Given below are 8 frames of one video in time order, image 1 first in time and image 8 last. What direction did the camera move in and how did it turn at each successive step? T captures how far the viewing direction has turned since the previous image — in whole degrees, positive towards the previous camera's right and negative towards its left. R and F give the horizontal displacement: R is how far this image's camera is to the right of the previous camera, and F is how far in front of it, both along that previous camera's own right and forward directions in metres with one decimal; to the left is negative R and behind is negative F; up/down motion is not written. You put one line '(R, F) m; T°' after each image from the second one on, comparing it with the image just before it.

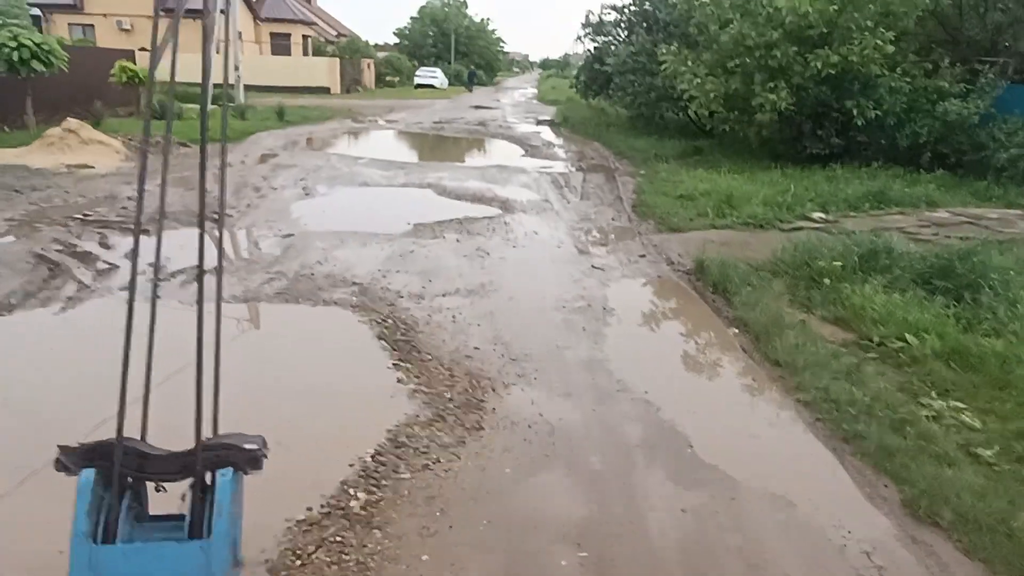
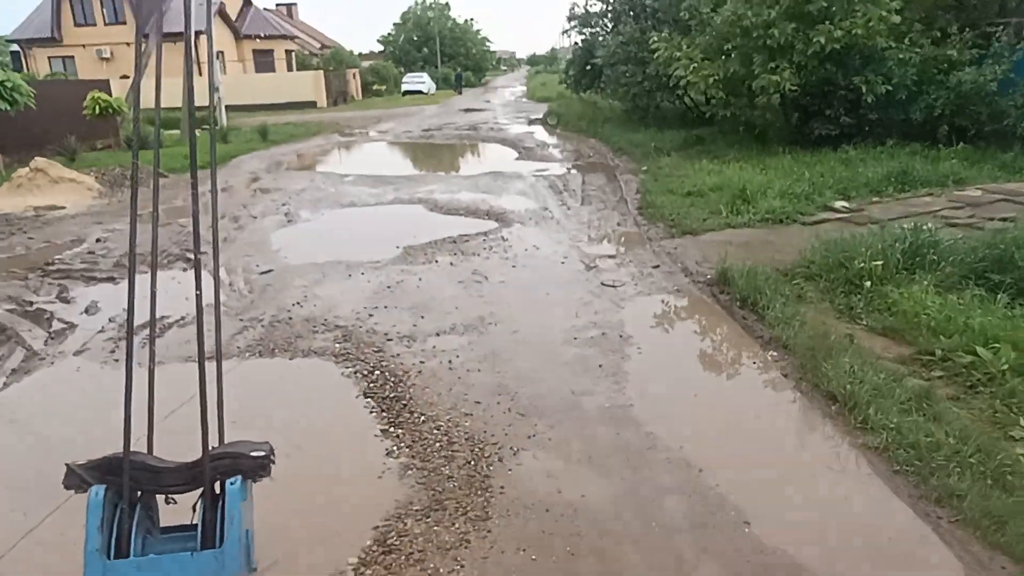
(0.0, +0.7) m; 0°
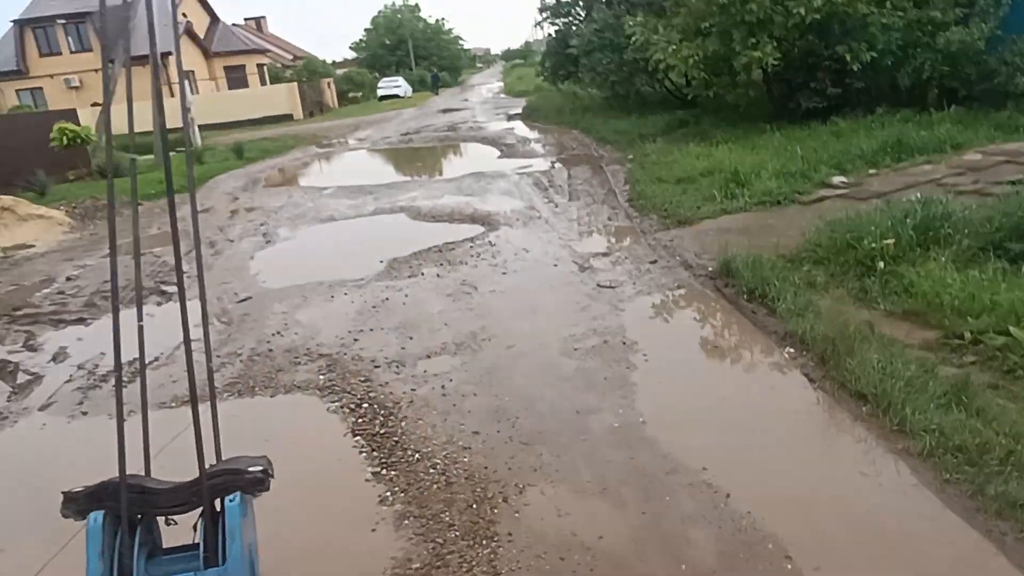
(0.0, +0.4) m; 0°
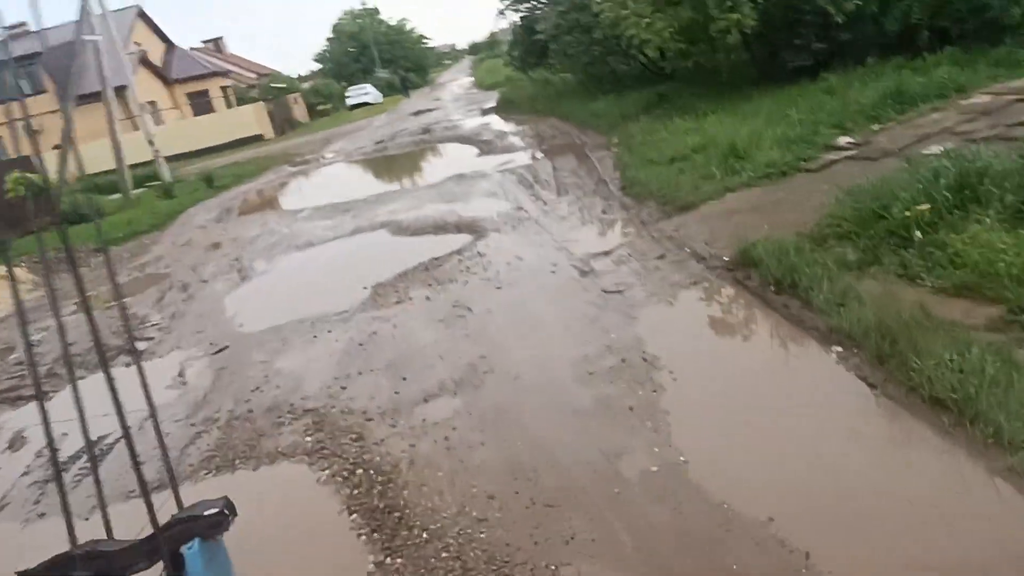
(0.0, +0.6) m; 0°
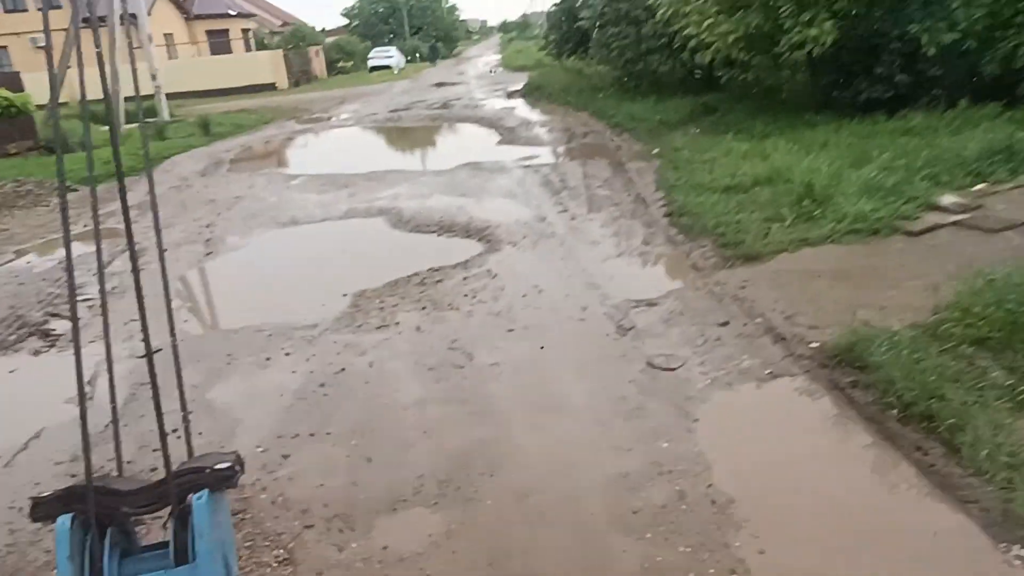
(-0.2, +1.4) m; 0°
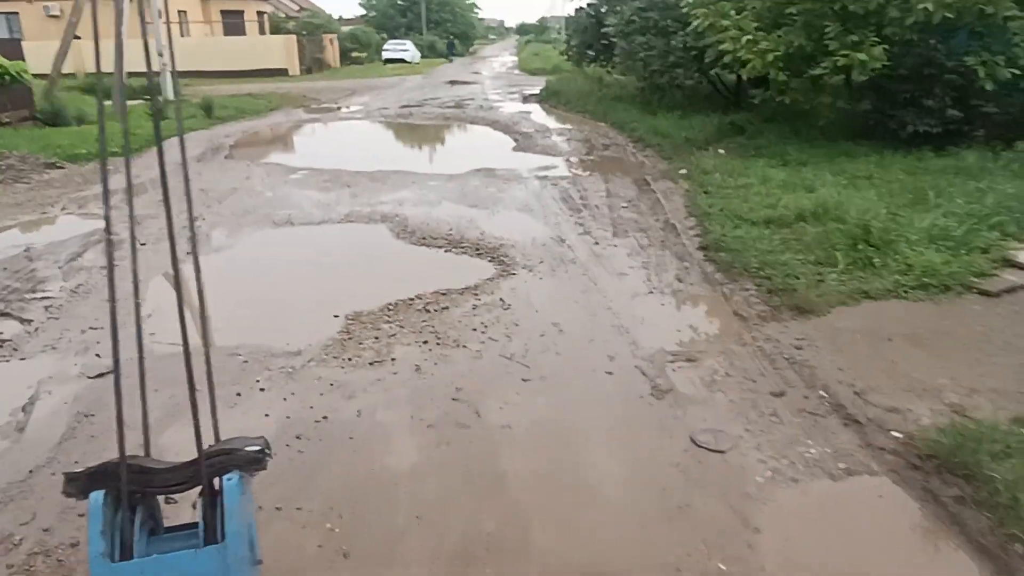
(-0.1, +0.7) m; 0°
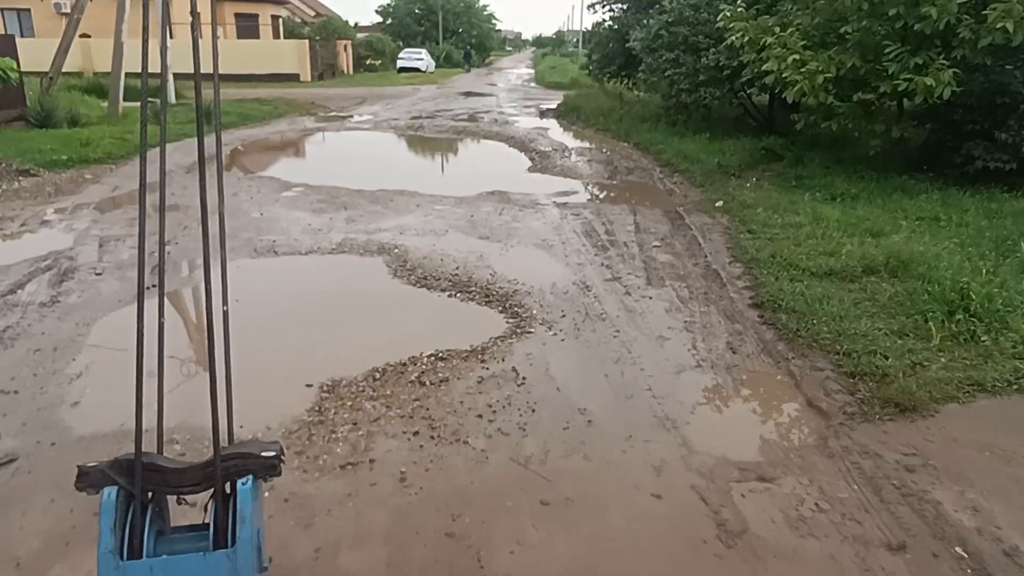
(-0.1, +1.1) m; -1°
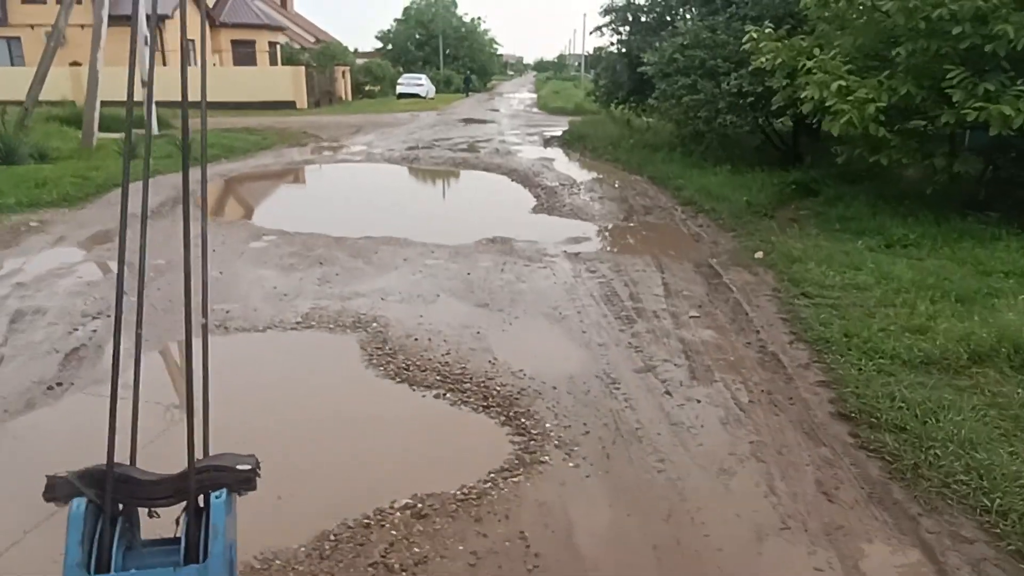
(0.0, +1.3) m; 0°
